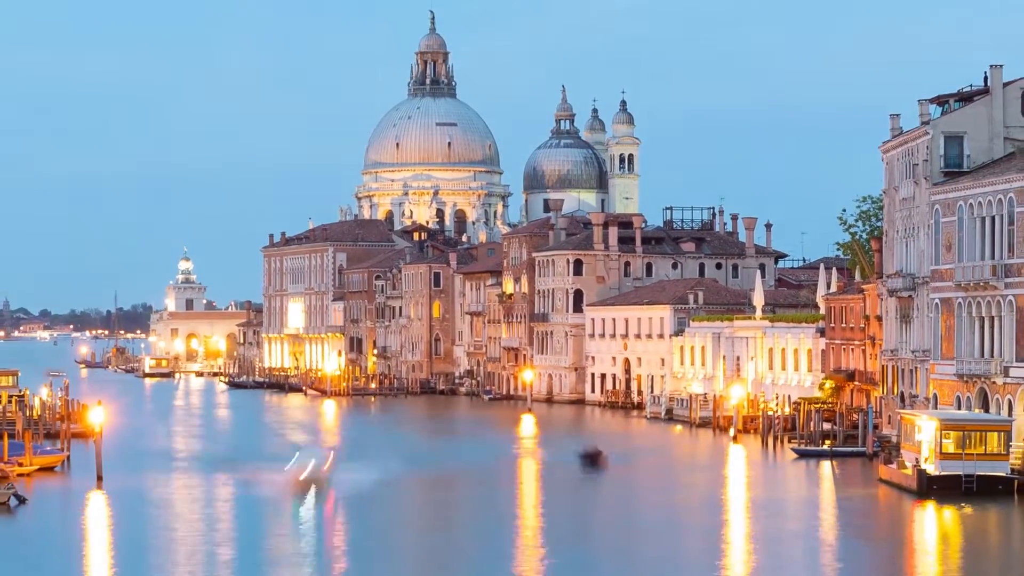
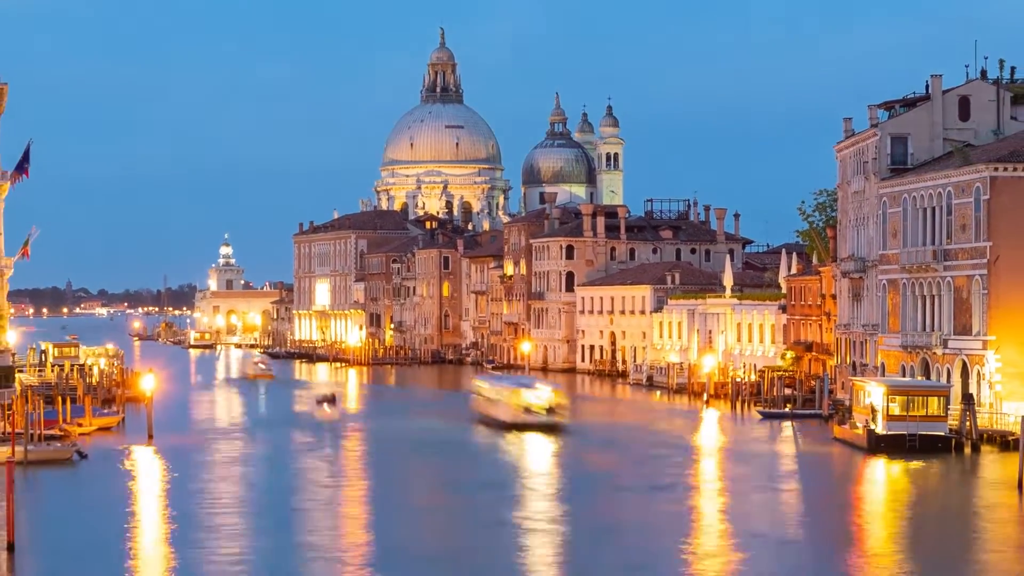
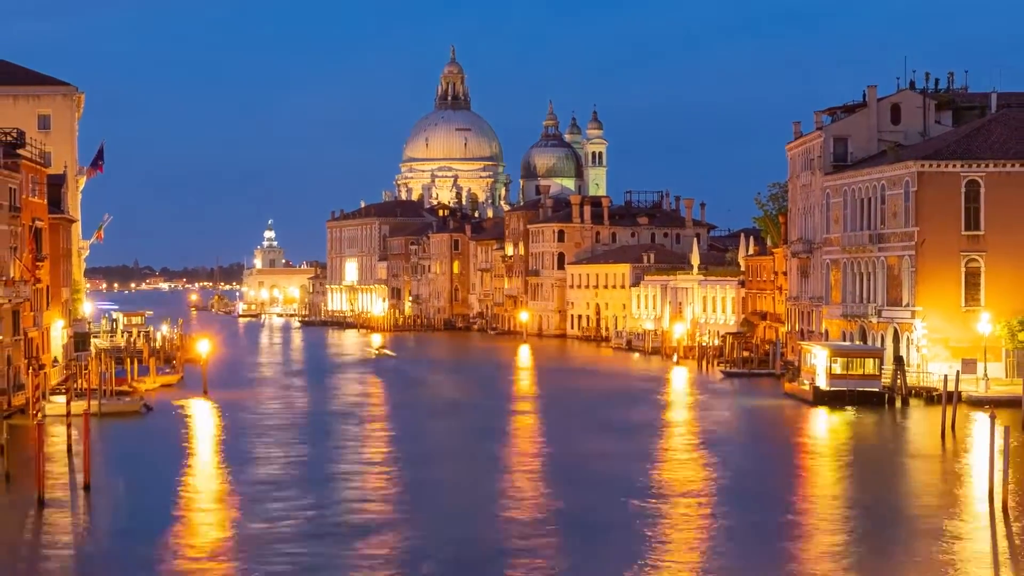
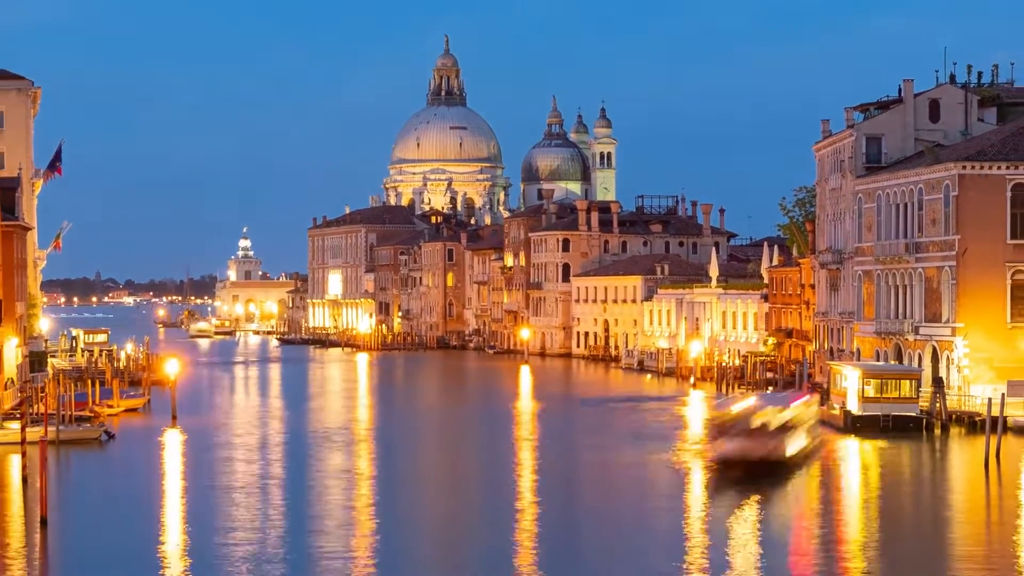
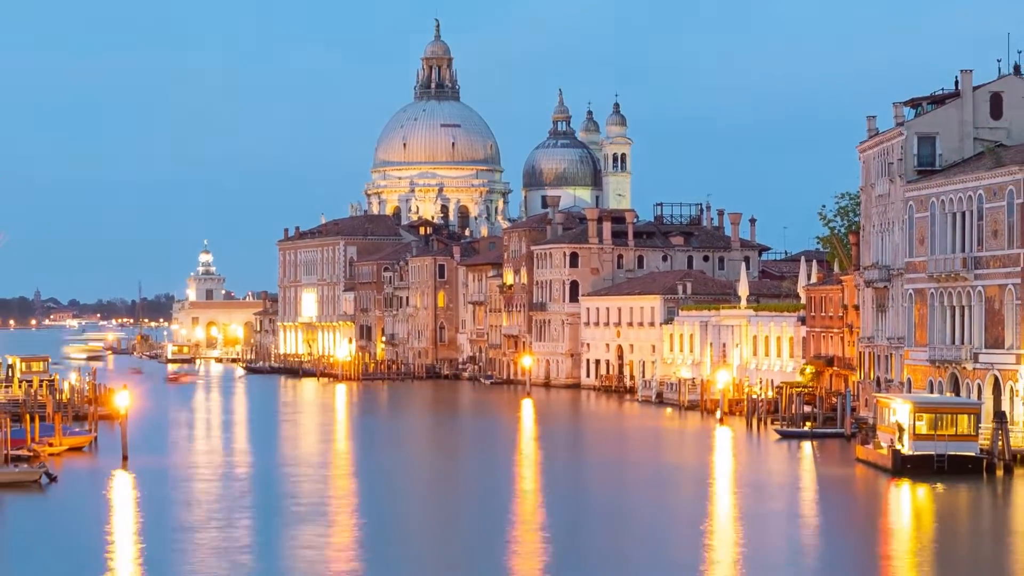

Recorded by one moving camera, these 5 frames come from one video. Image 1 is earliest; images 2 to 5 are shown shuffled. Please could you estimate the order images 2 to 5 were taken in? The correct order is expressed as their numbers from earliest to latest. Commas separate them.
5, 2, 4, 3
